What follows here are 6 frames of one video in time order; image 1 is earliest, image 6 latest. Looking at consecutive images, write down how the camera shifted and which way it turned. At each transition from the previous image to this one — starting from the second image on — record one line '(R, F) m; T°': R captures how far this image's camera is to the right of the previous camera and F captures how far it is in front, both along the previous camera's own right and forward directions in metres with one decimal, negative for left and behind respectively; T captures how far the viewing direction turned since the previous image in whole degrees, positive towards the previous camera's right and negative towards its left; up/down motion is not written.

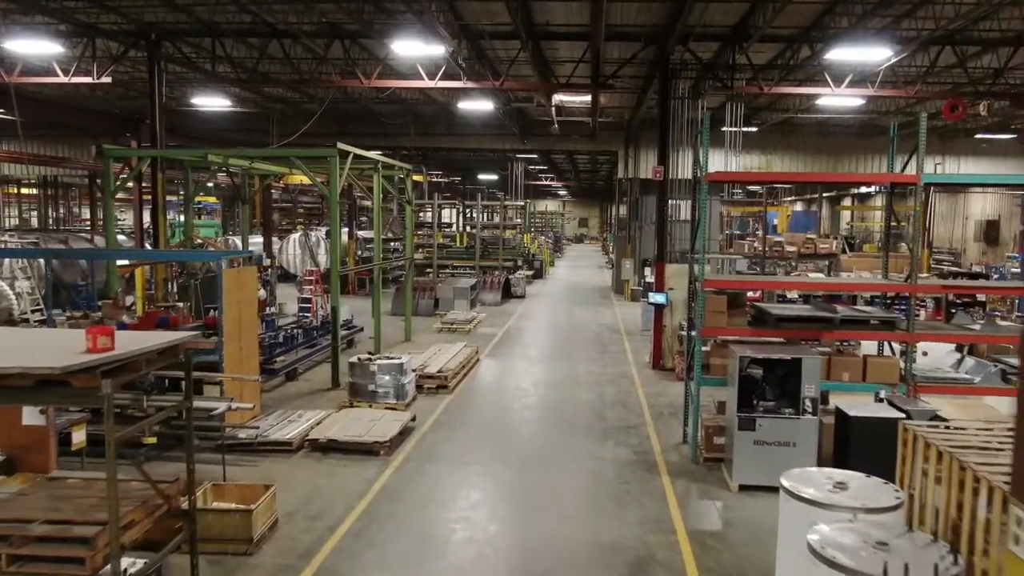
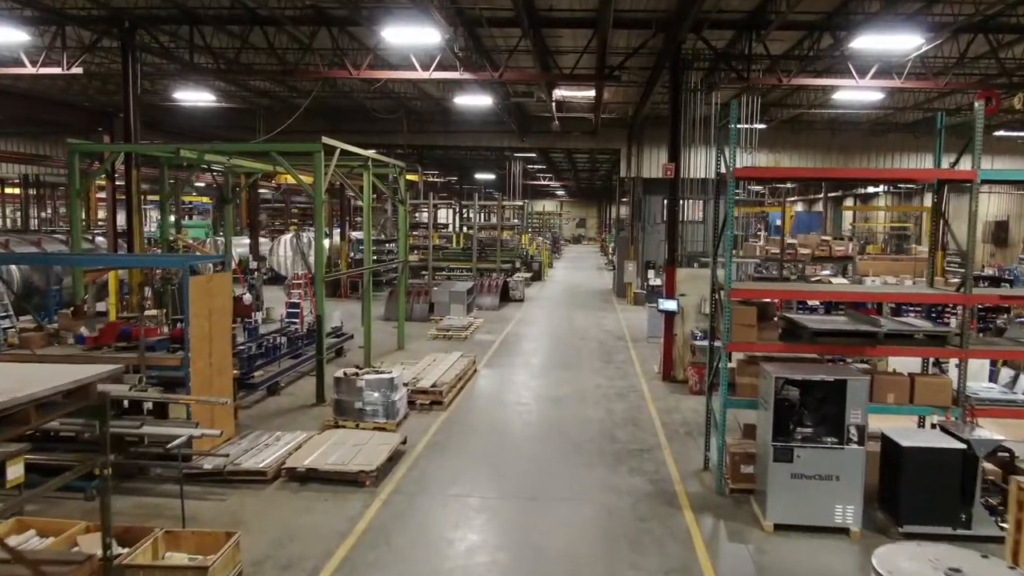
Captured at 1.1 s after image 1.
(0.0, +0.8) m; 0°
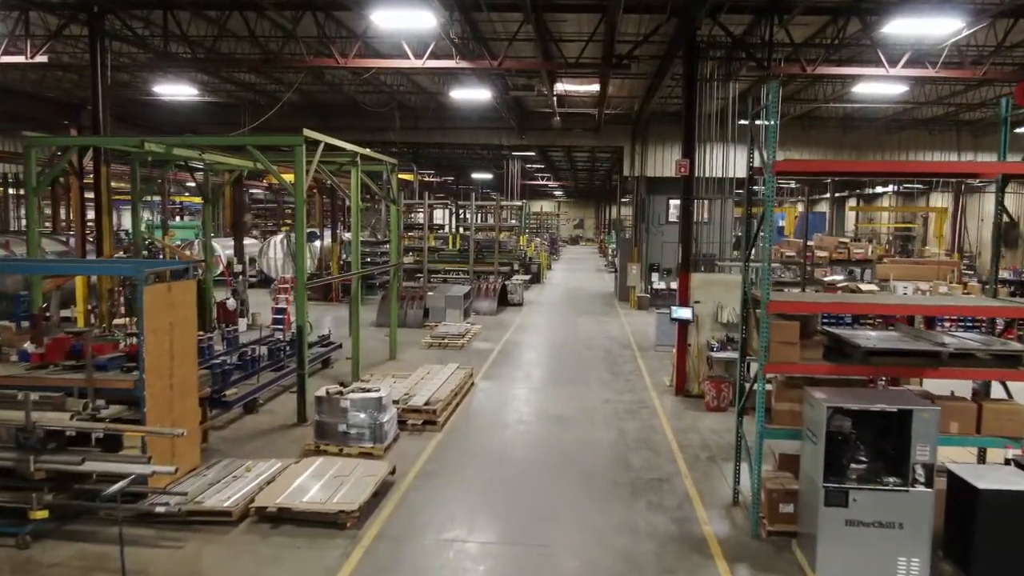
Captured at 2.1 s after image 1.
(-0.1, +0.9) m; 0°
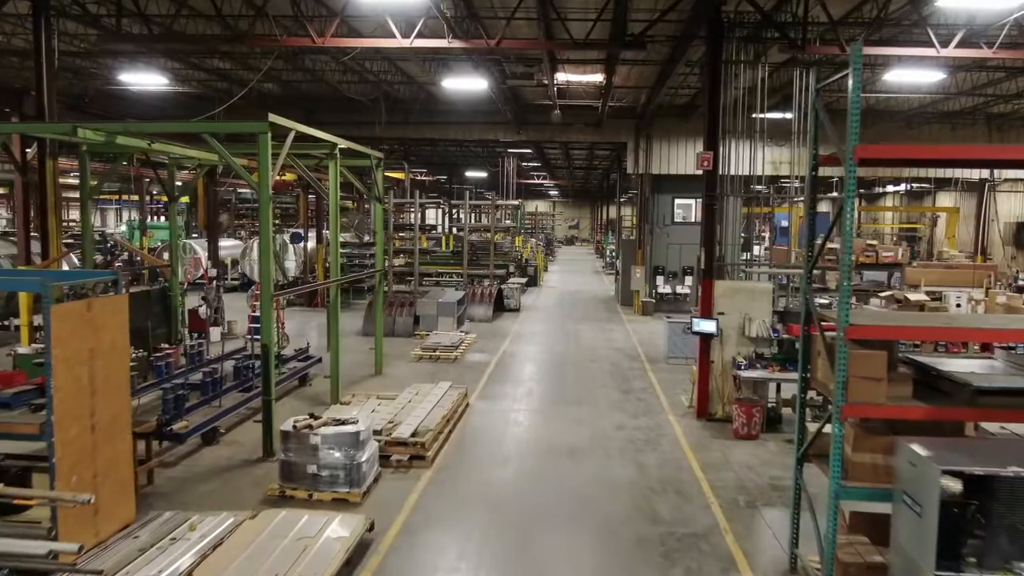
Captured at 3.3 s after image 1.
(-0.1, +1.2) m; 0°
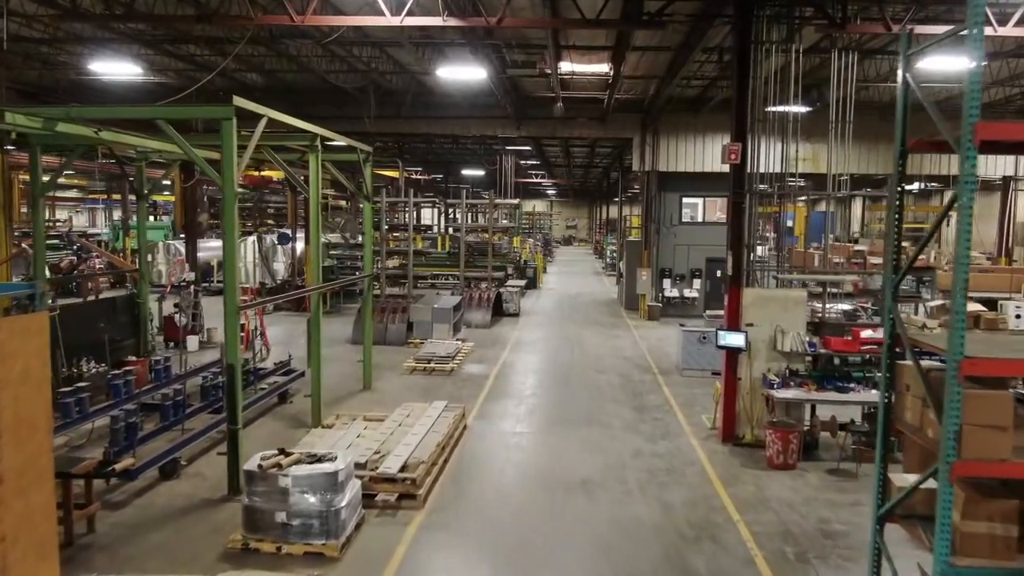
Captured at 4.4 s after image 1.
(-0.1, +1.0) m; 0°
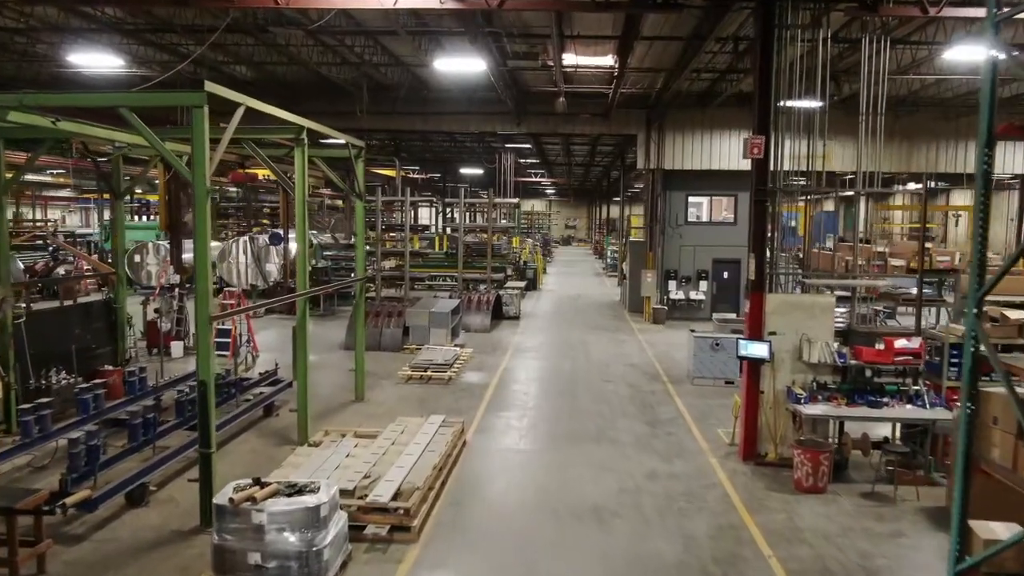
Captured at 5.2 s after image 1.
(-0.1, +0.6) m; 0°
